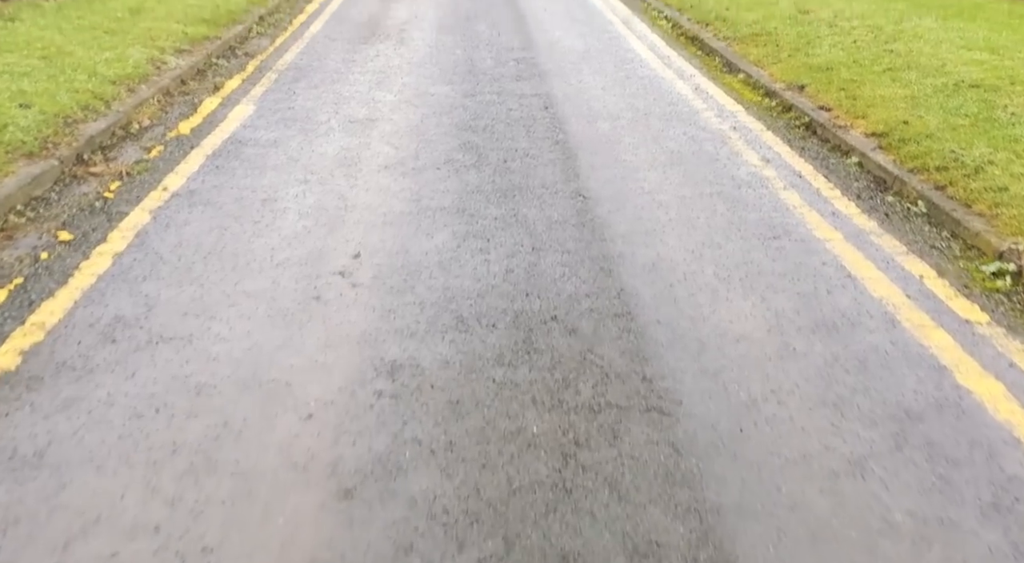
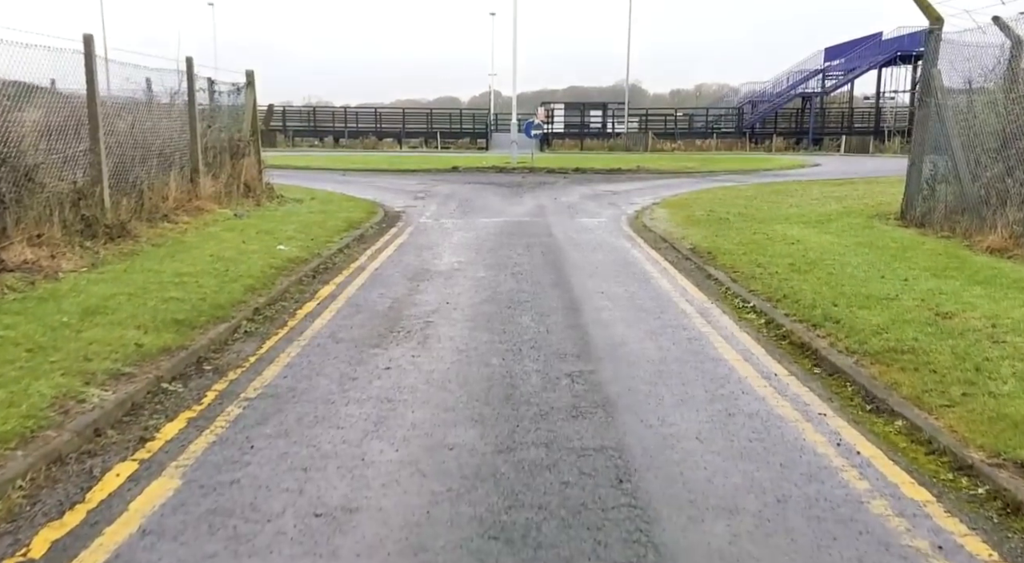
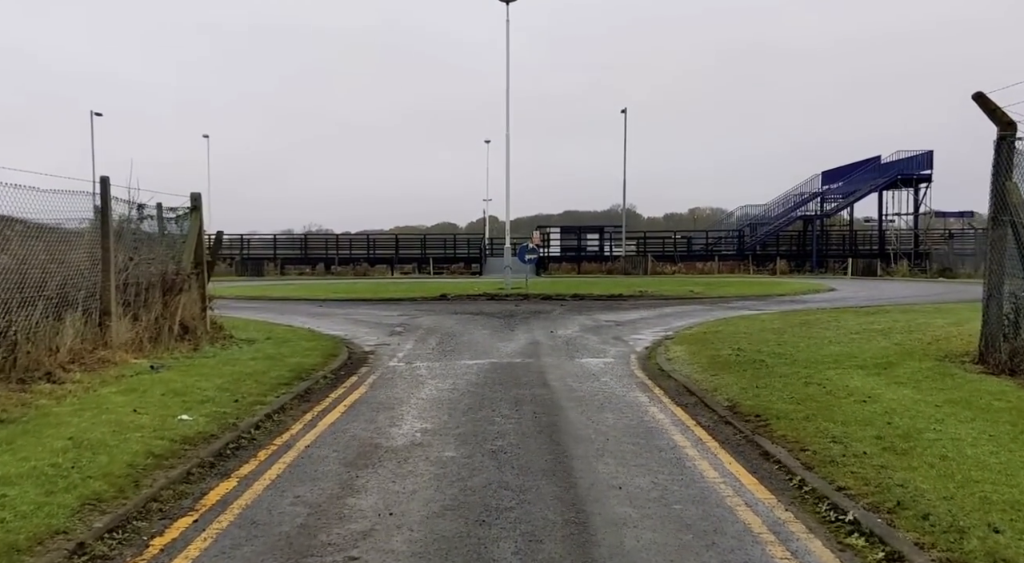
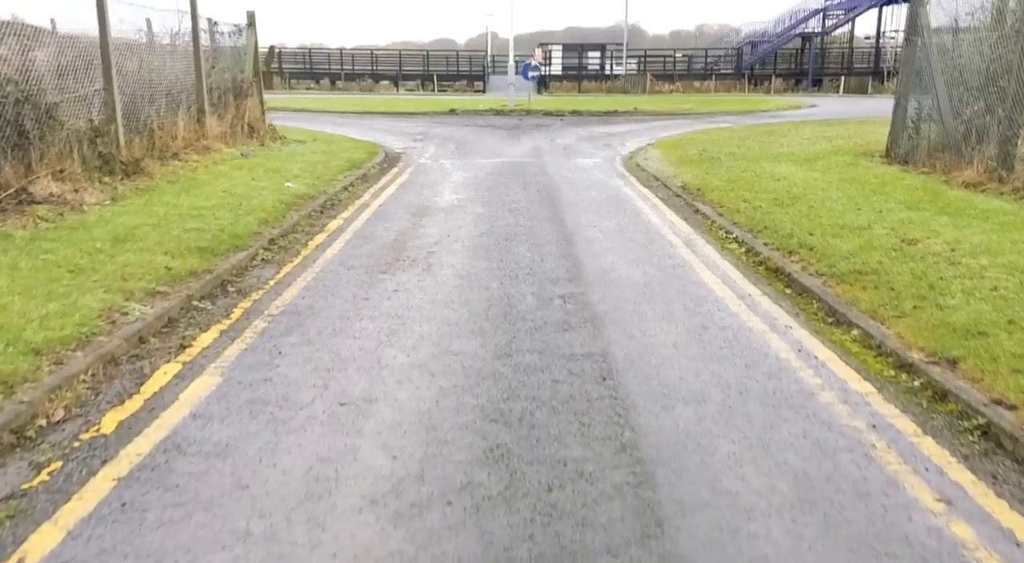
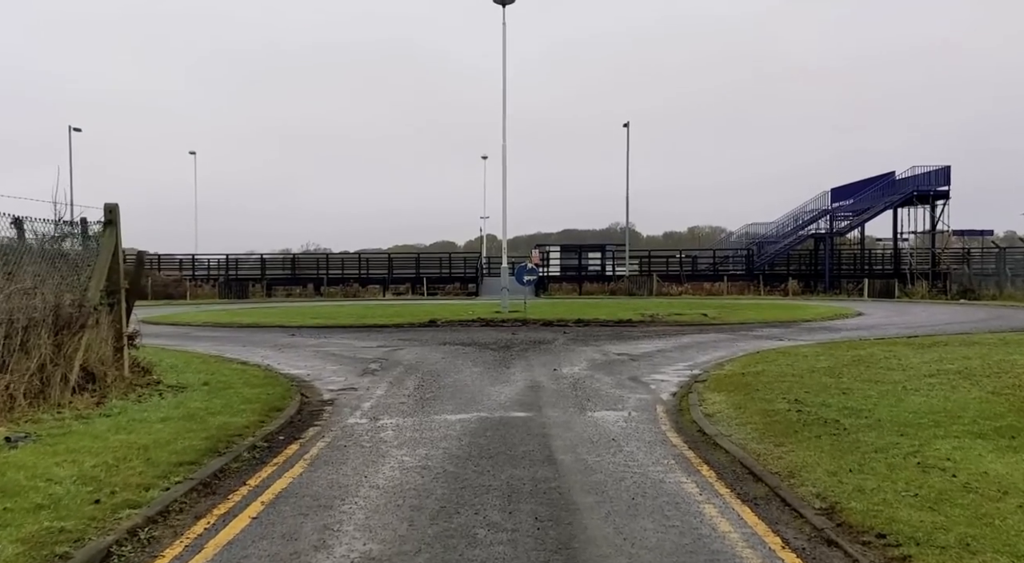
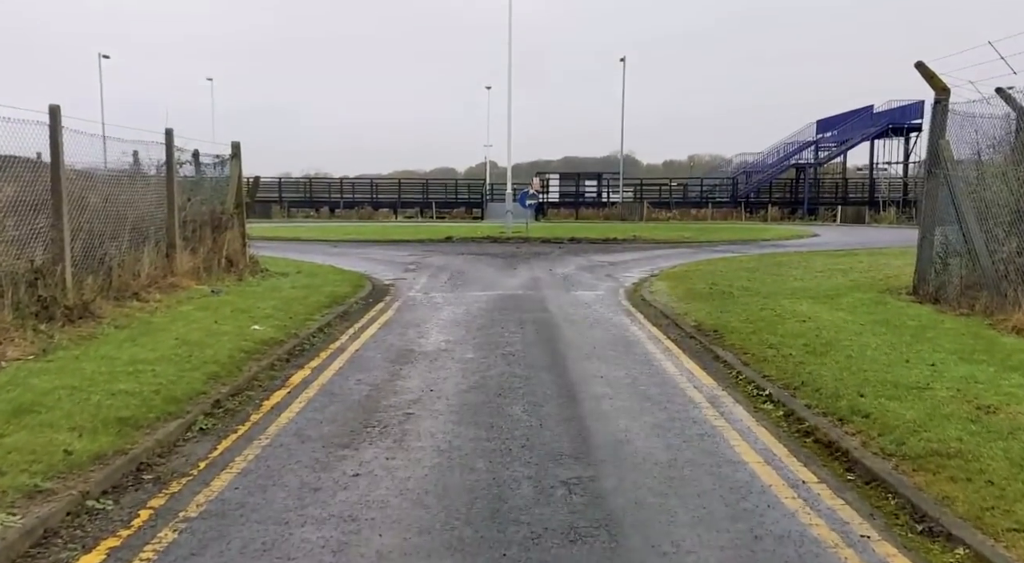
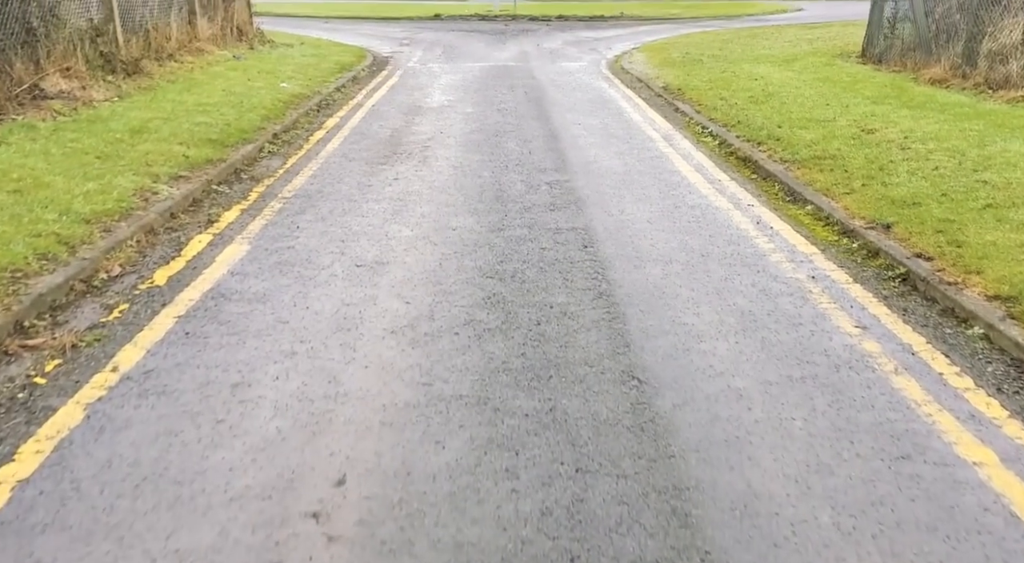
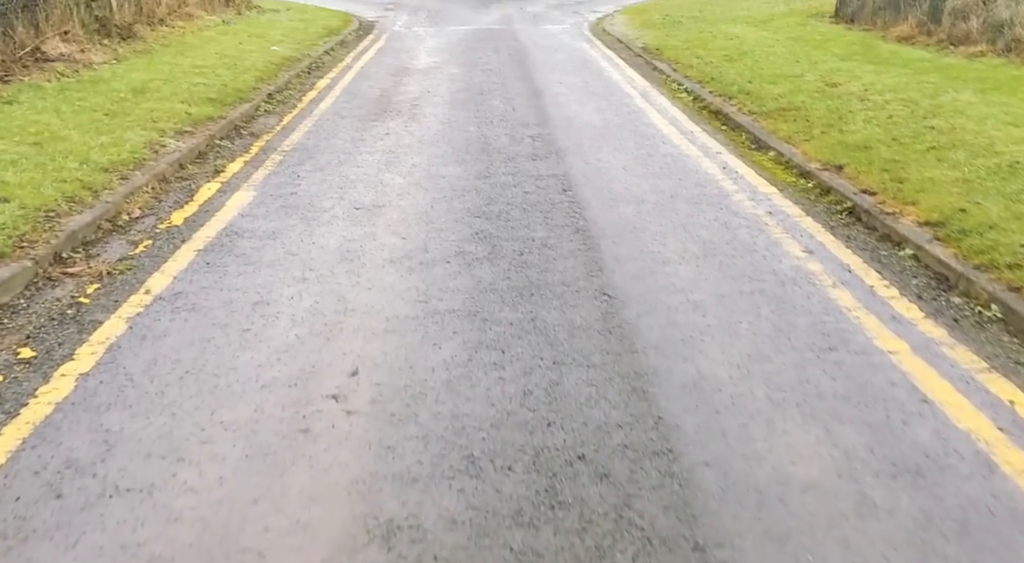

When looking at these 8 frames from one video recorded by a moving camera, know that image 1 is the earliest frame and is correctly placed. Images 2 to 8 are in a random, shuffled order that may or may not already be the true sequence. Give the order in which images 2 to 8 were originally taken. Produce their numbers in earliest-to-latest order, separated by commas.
8, 7, 4, 2, 6, 3, 5
